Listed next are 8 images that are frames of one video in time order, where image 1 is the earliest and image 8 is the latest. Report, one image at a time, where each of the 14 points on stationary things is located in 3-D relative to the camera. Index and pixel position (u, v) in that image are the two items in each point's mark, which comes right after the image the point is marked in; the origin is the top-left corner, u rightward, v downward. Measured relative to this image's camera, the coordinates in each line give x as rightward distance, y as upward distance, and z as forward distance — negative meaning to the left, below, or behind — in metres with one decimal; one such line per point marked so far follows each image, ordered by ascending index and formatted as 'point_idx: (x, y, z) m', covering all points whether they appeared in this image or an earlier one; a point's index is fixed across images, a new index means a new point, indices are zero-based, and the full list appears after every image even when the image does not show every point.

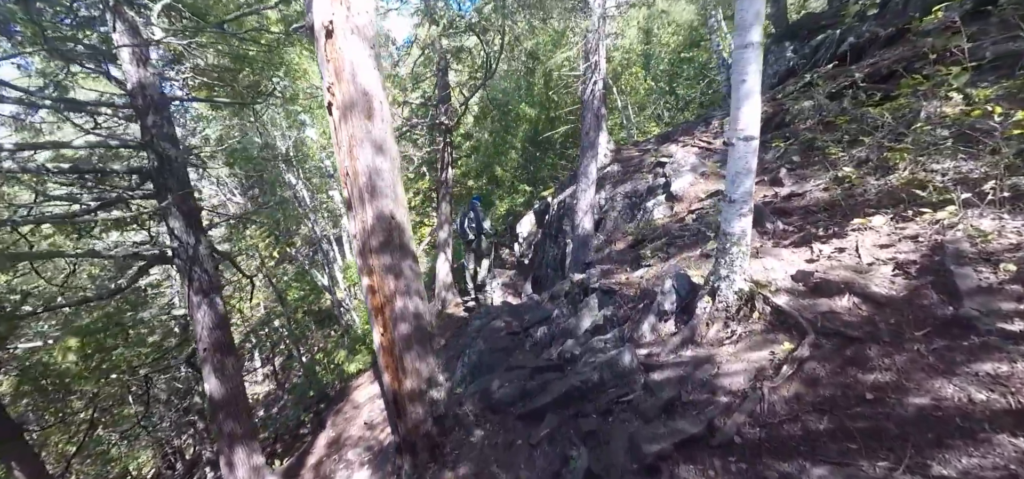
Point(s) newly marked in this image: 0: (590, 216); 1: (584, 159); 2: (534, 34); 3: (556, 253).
0: (+1.6, +0.4, +10.2) m
1: (+1.4, +1.5, +10.1) m
2: (+0.6, +5.3, +13.7) m
3: (+1.0, -0.3, +12.2) m
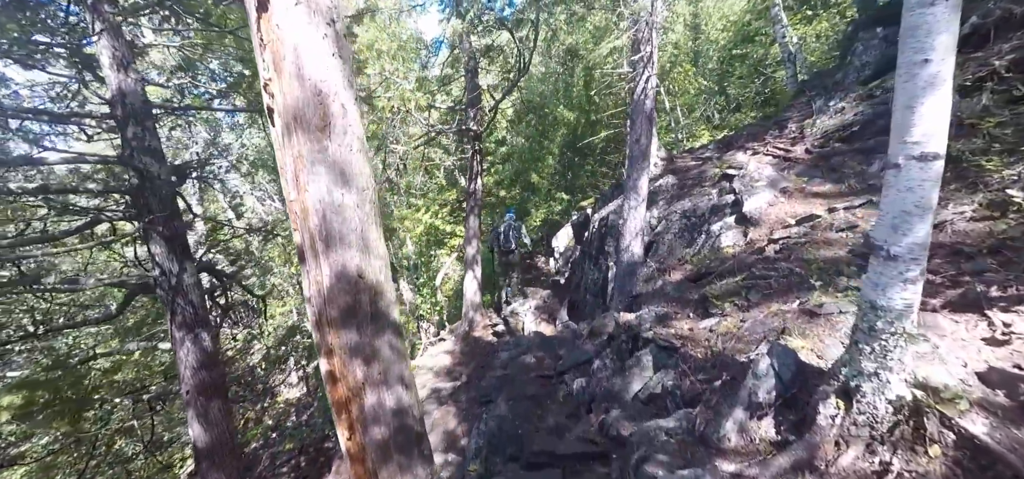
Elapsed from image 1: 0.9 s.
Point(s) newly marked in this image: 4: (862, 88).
0: (+2.1, -0.1, +8.5) m
1: (+1.9, +1.1, +8.5) m
2: (+1.5, +4.8, +12.1) m
3: (+1.7, -0.8, +10.5) m
4: (+5.9, +2.5, +8.9) m
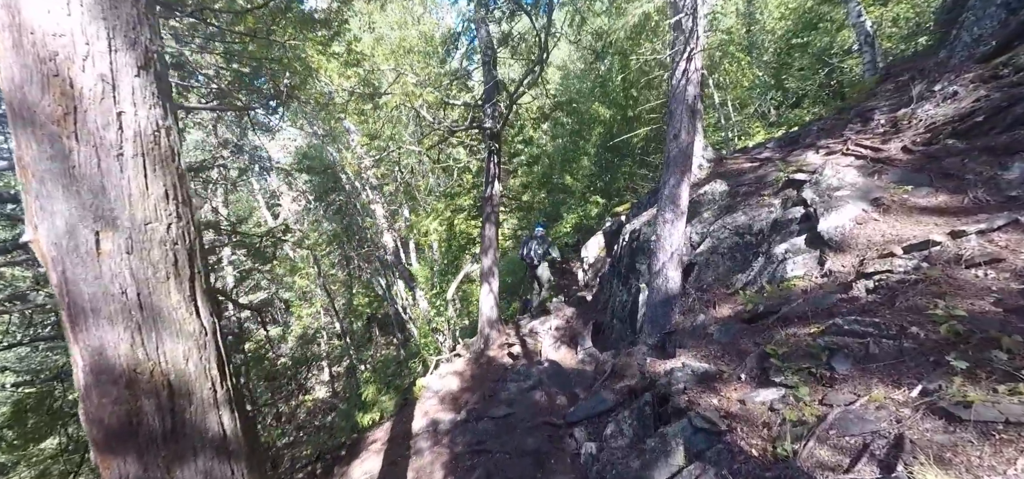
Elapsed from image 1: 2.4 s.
0: (+2.2, -0.3, +6.8) m
1: (+2.0, +0.8, +6.8) m
2: (+1.9, +4.6, +10.5) m
3: (+2.0, -1.0, +8.9) m
4: (+6.1, +2.2, +6.9) m
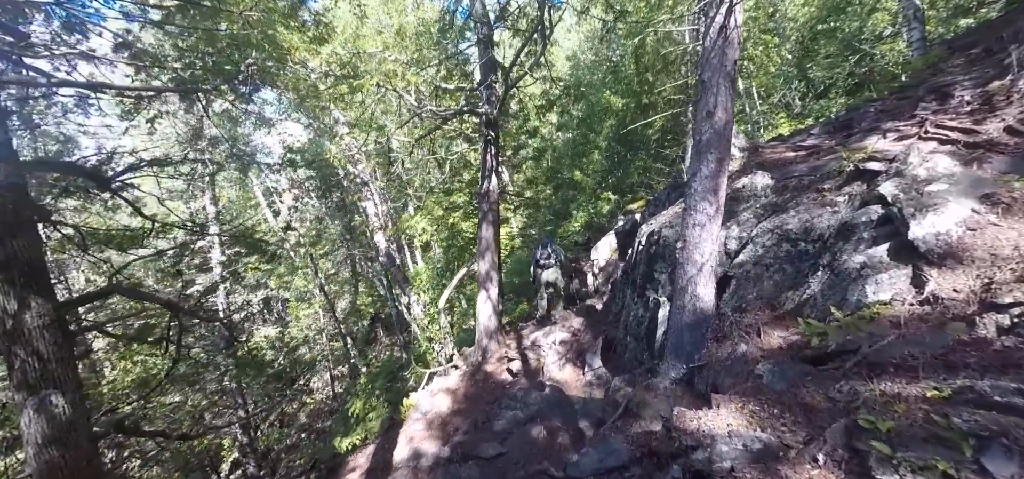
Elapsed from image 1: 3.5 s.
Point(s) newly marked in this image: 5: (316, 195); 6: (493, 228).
0: (+2.1, -0.4, +5.5) m
1: (+1.9, +0.8, +5.5) m
2: (+1.9, +4.5, +9.1) m
3: (+1.9, -1.1, +7.6) m
4: (+6.0, +2.1, +5.4) m
5: (-7.1, +1.6, +19.4) m
6: (-0.3, +0.2, +10.0) m
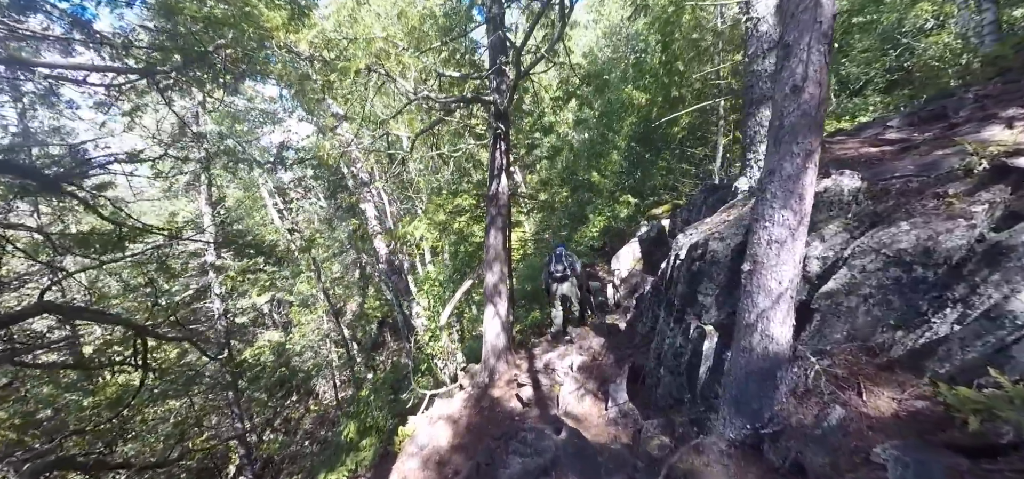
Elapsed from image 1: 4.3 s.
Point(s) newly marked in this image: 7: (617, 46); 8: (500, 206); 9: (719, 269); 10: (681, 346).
0: (+2.2, -0.5, +4.2) m
1: (+2.0, +0.6, +4.2) m
2: (+2.1, +4.4, +7.8) m
3: (+2.0, -1.2, +6.3) m
4: (+6.1, +2.0, +4.1) m
5: (-6.7, +1.5, +18.3) m
6: (-0.1, +0.1, +8.7) m
7: (+3.8, +7.0, +19.2) m
8: (-0.2, +0.6, +8.9) m
9: (+2.2, -0.3, +6.0) m
10: (+2.0, -1.3, +6.3) m
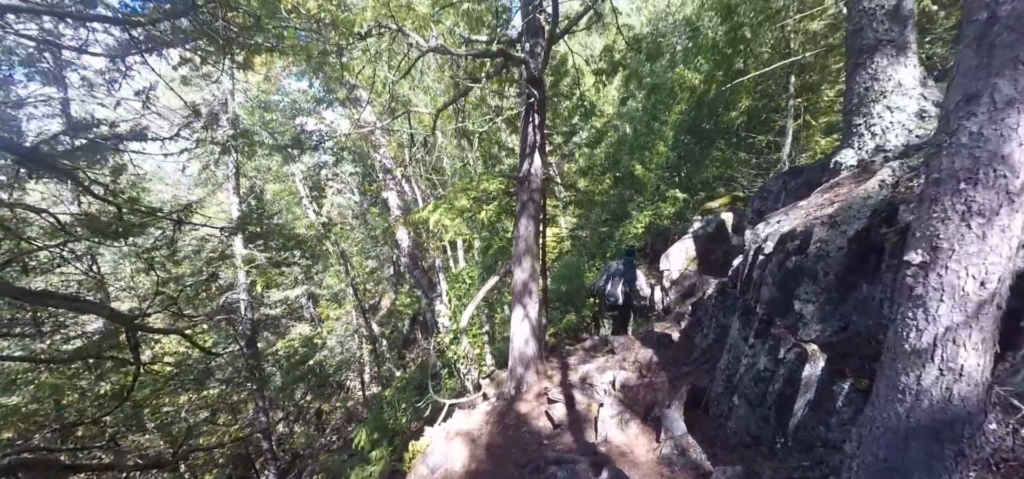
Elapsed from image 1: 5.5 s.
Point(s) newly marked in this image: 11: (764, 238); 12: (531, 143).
0: (+2.3, -0.4, +2.7) m
1: (+2.2, +0.7, +2.7) m
2: (+2.6, +4.5, +6.4) m
3: (+2.3, -1.1, +4.8) m
4: (+6.2, +2.0, +2.3) m
5: (-5.5, +1.8, +17.4) m
6: (+0.3, +0.2, +7.4) m
7: (+5.1, +7.0, +17.6) m
8: (+0.3, +0.8, +7.5) m
9: (+2.5, -0.2, +4.5) m
10: (+2.3, -1.2, +4.8) m
11: (+2.6, 0.0, +5.5) m
12: (+0.3, +1.4, +7.6) m
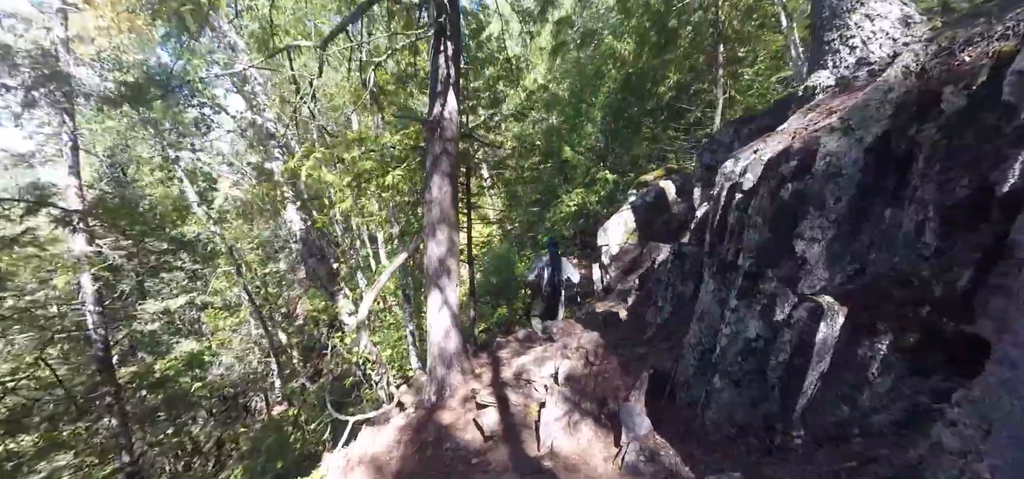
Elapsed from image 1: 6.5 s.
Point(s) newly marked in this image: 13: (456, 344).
0: (+1.9, +0.1, +1.7) m
1: (+1.7, +1.2, +1.7) m
2: (+1.5, +4.9, +5.4) m
3: (+1.7, -0.7, +3.7) m
4: (+5.8, +2.7, +1.8) m
5: (-7.9, +1.7, +15.2) m
6: (-0.7, +0.6, +6.1) m
7: (+2.3, +7.5, +16.8) m
8: (-0.8, +1.1, +6.2) m
9: (+1.9, +0.2, +3.5) m
10: (+1.6, -0.7, +3.7) m
11: (+1.8, +0.5, +4.5) m
12: (-0.9, +1.8, +6.3) m
13: (-0.6, -1.2, +6.1) m
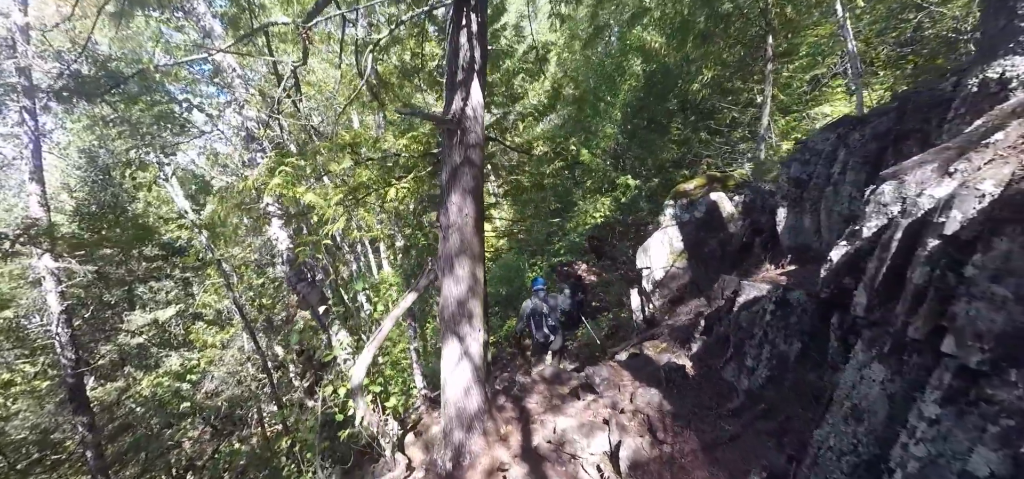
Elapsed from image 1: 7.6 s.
0: (+2.3, -0.3, +0.5) m
1: (+2.1, +0.9, +0.4) m
2: (+1.8, +4.6, +4.1) m
3: (+2.0, -1.0, +2.5) m
4: (+6.1, +2.3, +0.6) m
5: (-7.6, +1.5, +14.0) m
6: (-0.4, +0.3, +4.8) m
7: (+2.7, +7.2, +15.6) m
8: (-0.4, +0.8, +4.9) m
9: (+2.2, -0.1, +2.3) m
10: (+2.0, -1.0, +2.5) m
11: (+2.1, +0.2, +3.3) m
12: (-0.5, +1.4, +5.0) m
13: (-0.3, -1.5, +4.9) m
